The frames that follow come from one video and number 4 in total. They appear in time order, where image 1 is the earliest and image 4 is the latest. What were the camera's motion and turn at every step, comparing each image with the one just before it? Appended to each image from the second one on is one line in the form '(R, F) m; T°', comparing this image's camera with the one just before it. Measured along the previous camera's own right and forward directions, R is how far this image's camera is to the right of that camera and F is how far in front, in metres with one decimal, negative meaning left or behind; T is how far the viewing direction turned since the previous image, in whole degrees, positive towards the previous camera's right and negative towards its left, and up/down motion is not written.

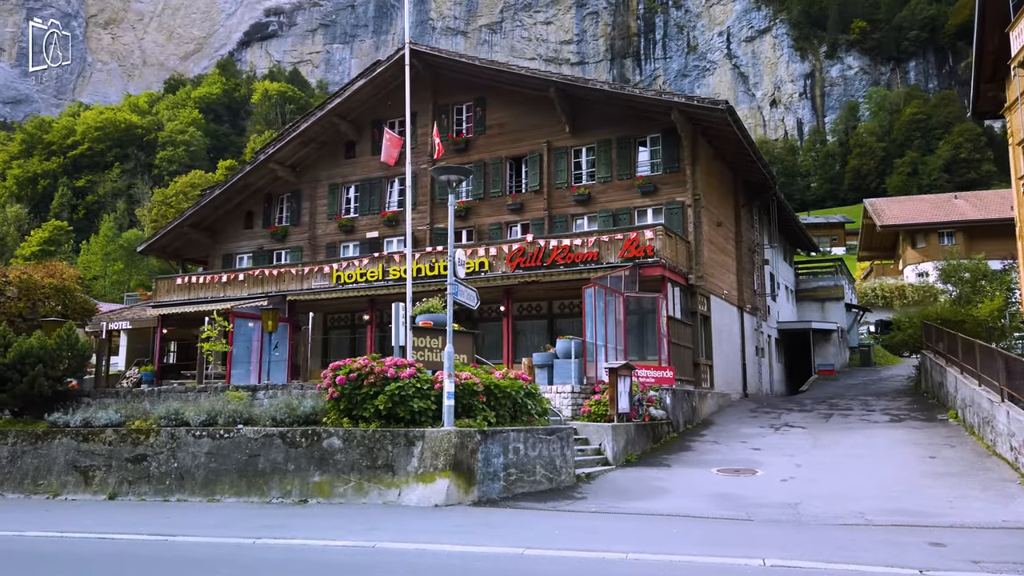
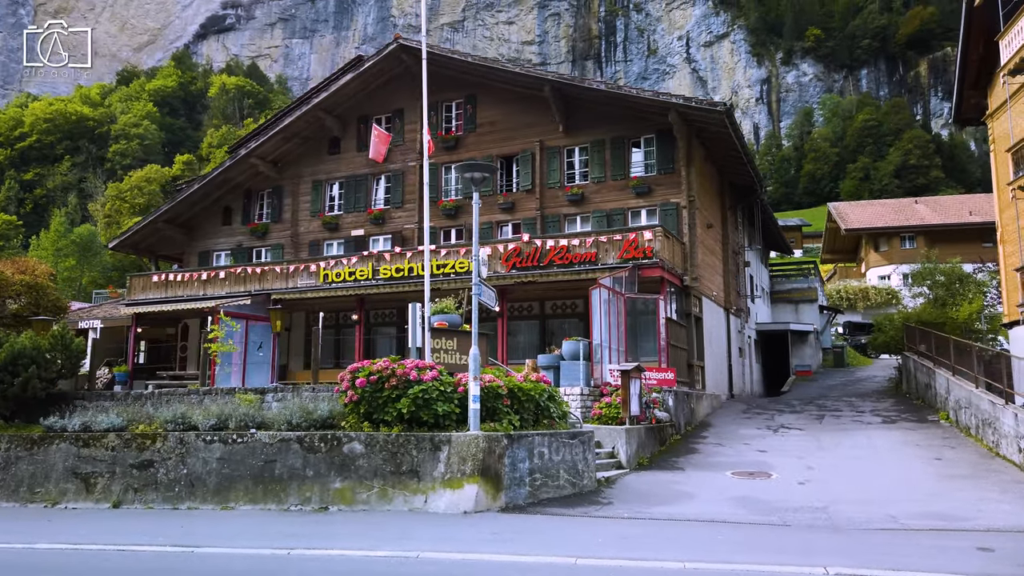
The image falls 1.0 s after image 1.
(-1.1, +0.3) m; +3°
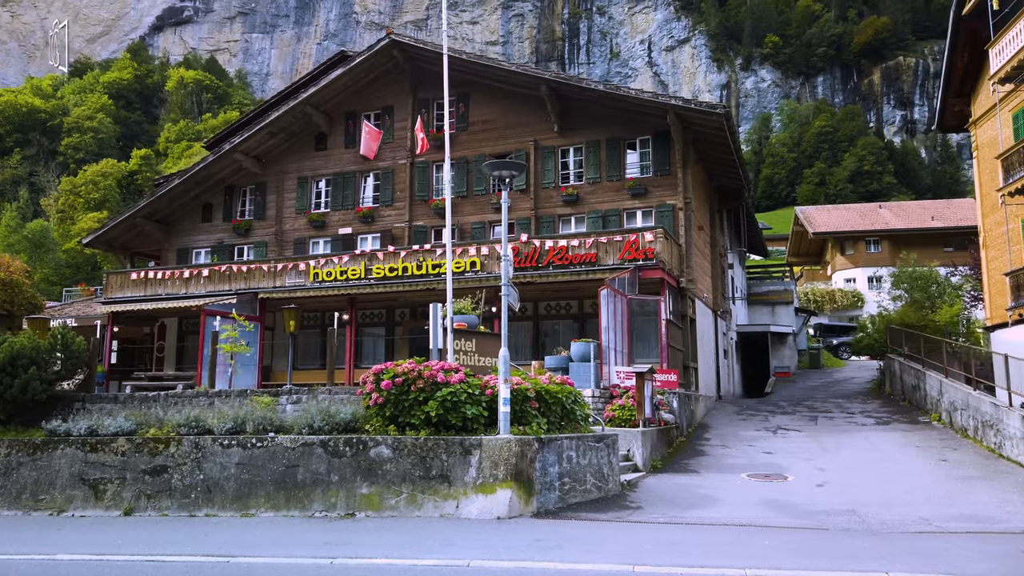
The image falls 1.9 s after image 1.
(-1.1, +0.3) m; +3°
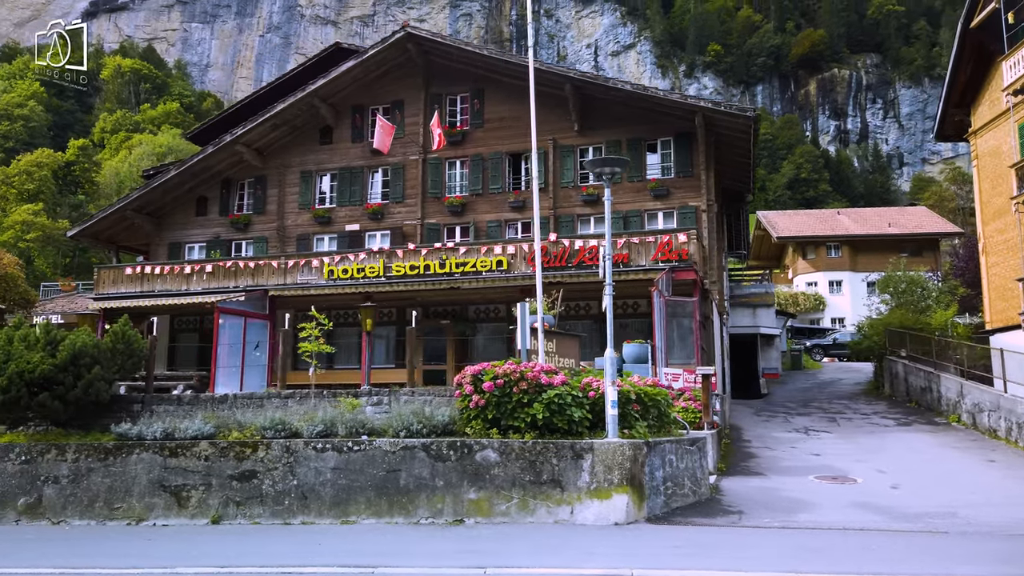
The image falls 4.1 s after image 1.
(-2.5, +0.4) m; +4°
